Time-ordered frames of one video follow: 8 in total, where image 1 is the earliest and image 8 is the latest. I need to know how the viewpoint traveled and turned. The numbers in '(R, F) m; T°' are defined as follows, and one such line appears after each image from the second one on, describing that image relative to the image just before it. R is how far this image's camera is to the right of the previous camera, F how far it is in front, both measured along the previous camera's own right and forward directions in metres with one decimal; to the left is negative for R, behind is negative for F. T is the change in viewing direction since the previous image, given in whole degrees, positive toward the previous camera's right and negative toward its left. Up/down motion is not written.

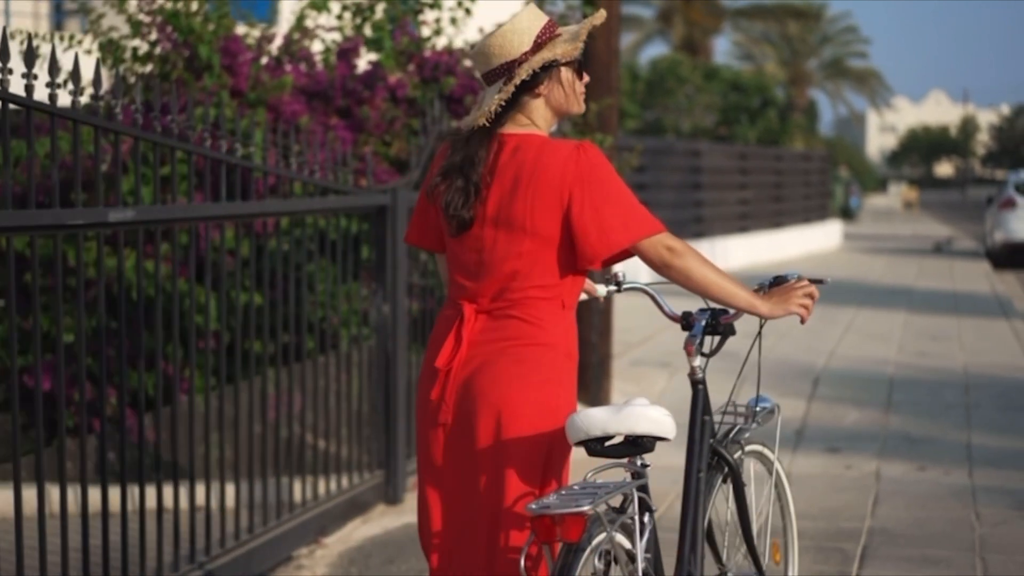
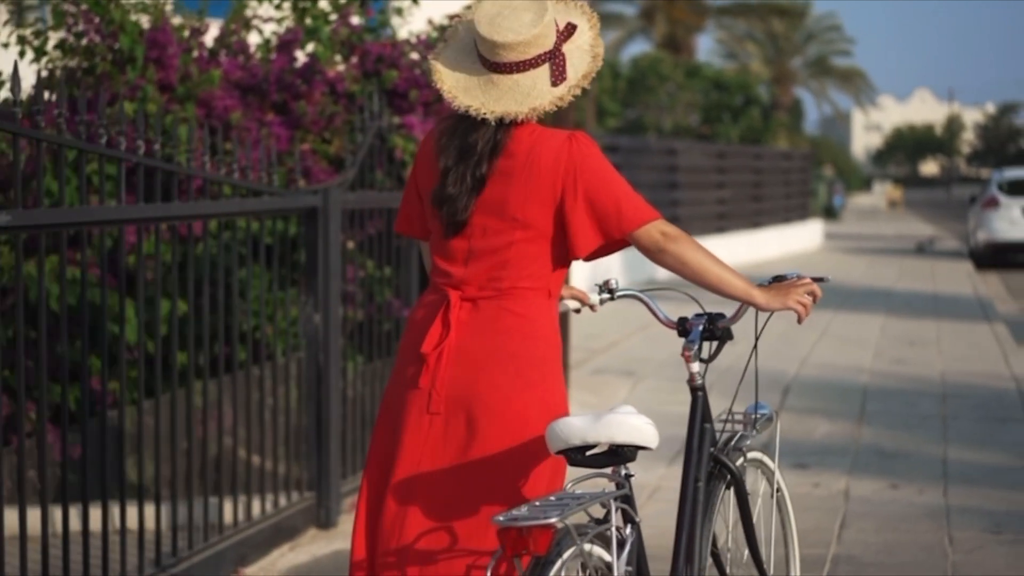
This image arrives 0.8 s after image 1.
(+0.2, +0.4) m; 0°
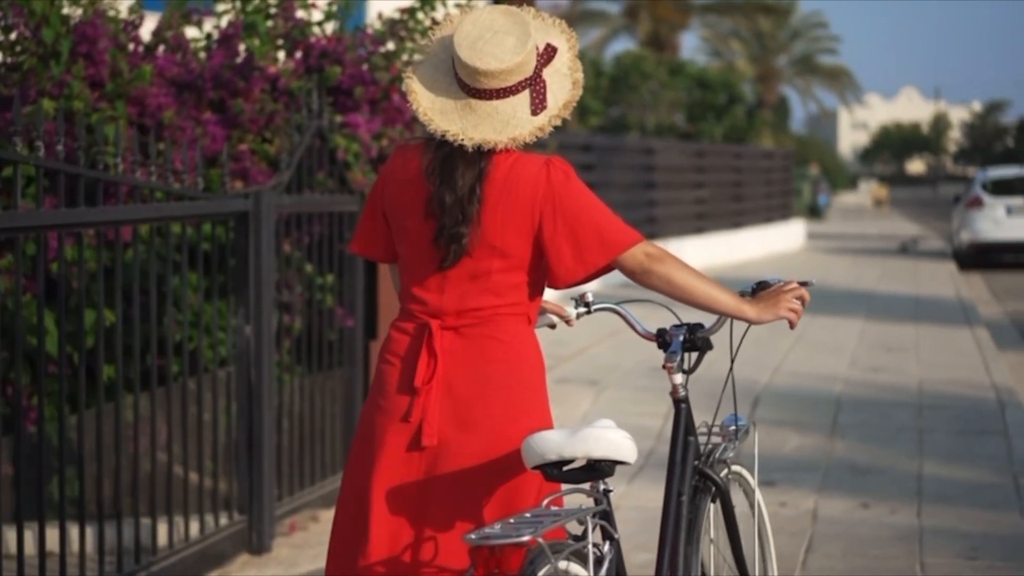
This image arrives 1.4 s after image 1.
(+0.1, +0.4) m; 0°
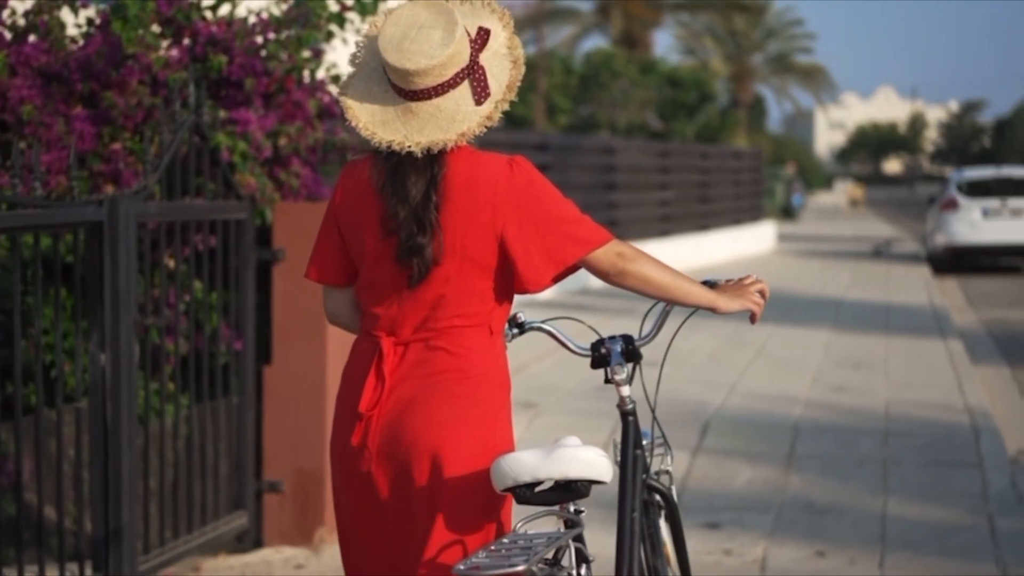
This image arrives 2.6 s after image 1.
(+0.2, +0.8) m; +1°
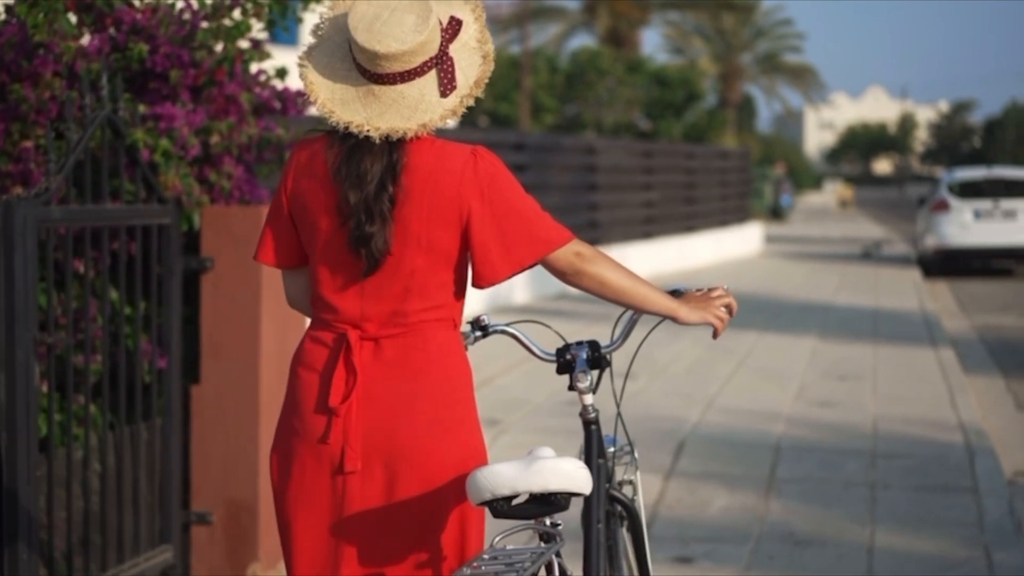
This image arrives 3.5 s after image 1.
(+0.1, +0.5) m; 0°
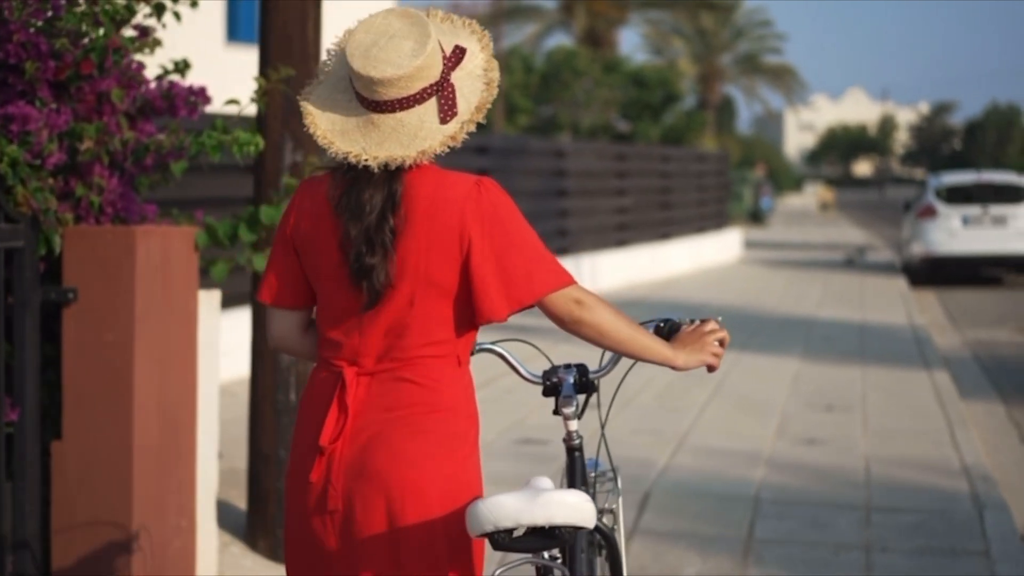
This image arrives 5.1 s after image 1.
(+0.1, +0.9) m; +1°
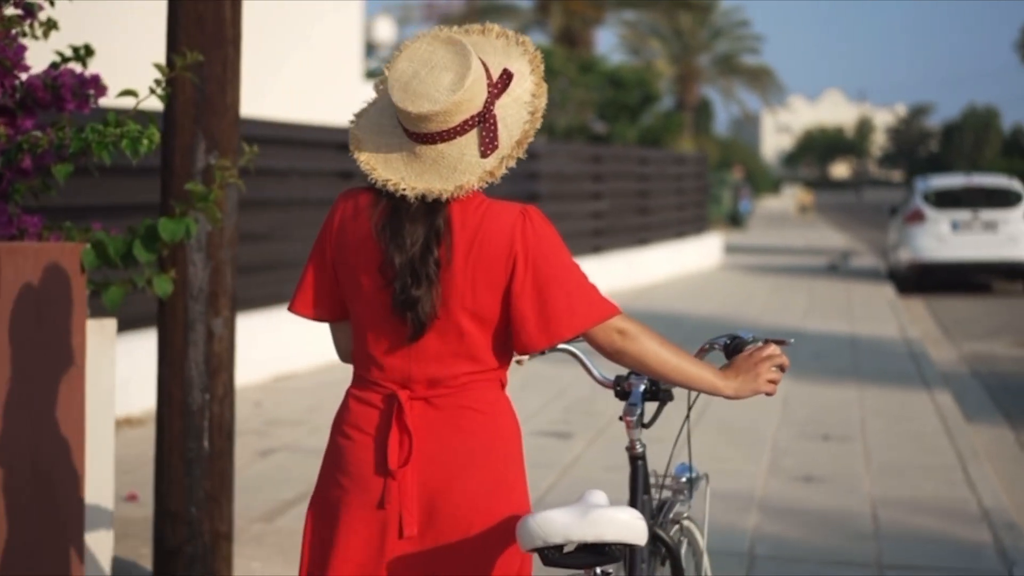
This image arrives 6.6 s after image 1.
(+0.1, +0.8) m; +1°
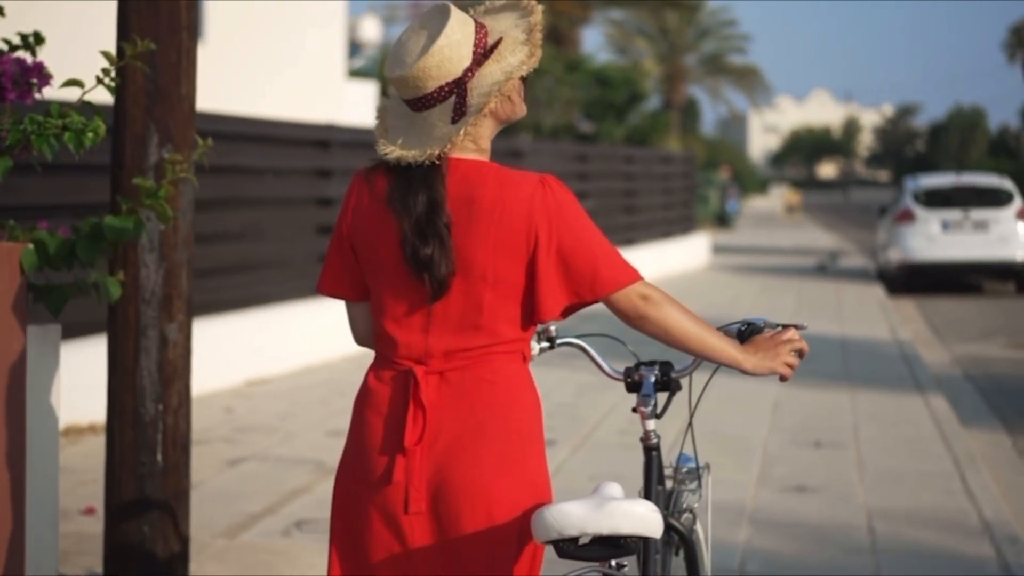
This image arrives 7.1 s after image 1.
(0.0, +0.3) m; 0°
